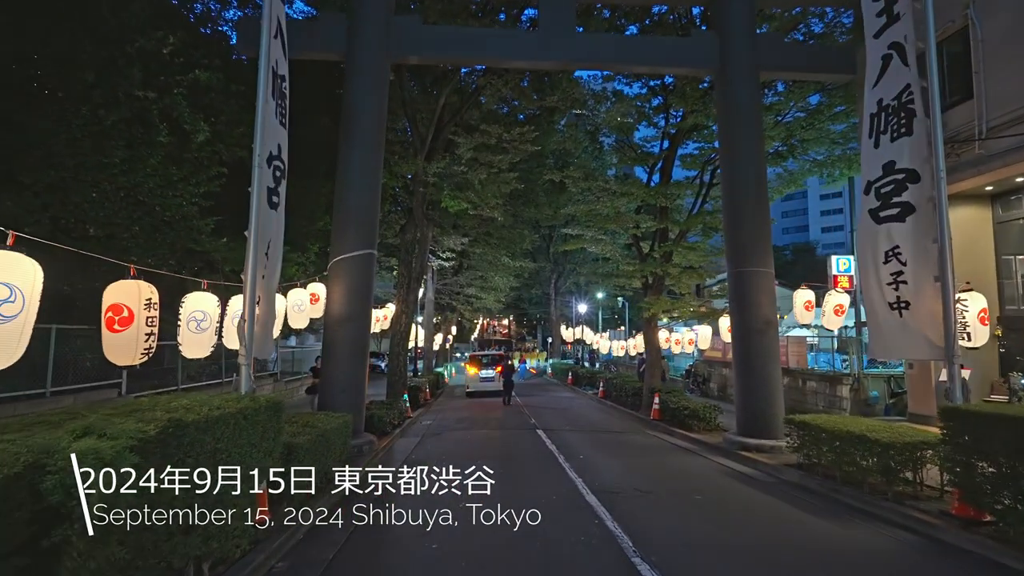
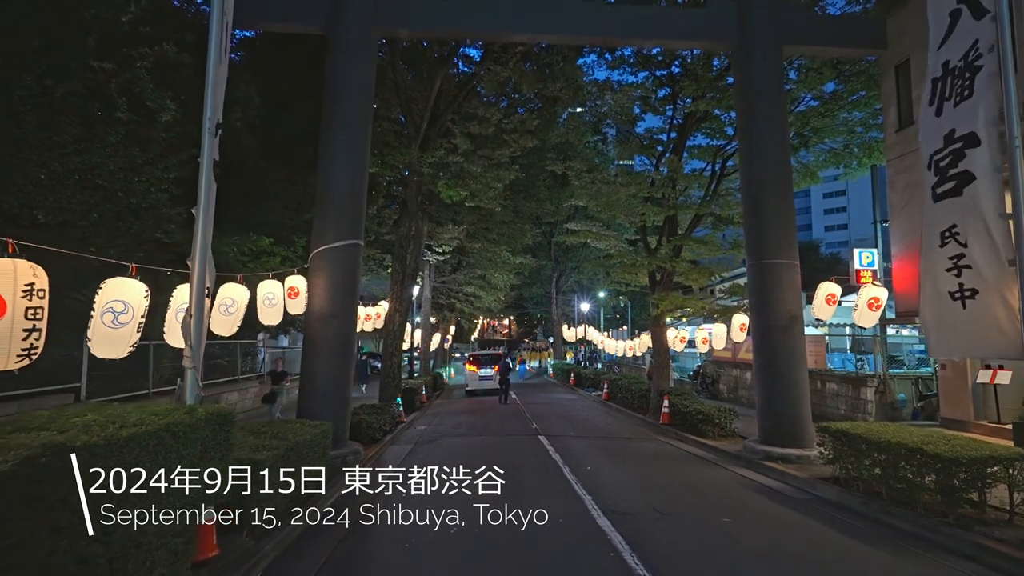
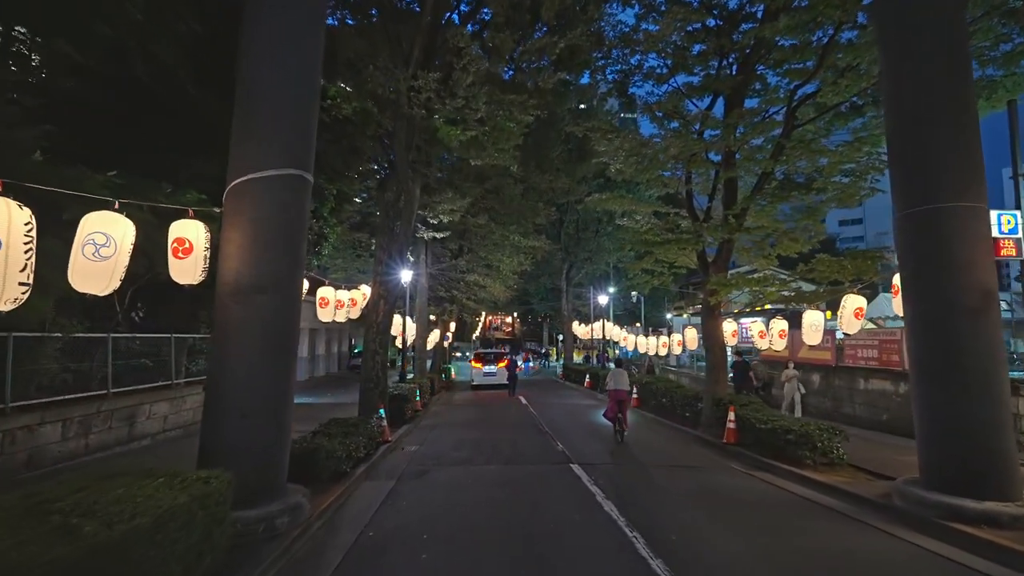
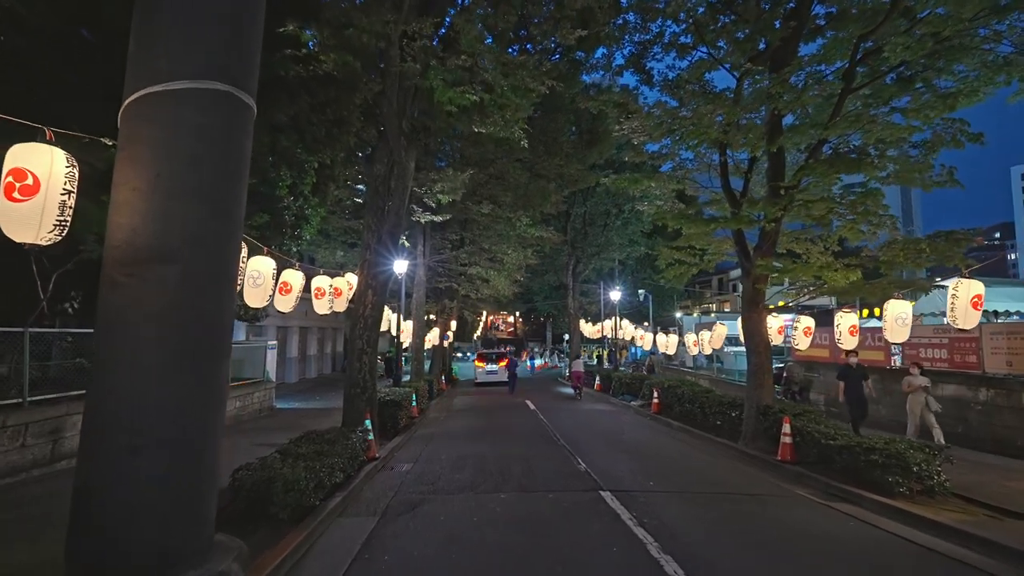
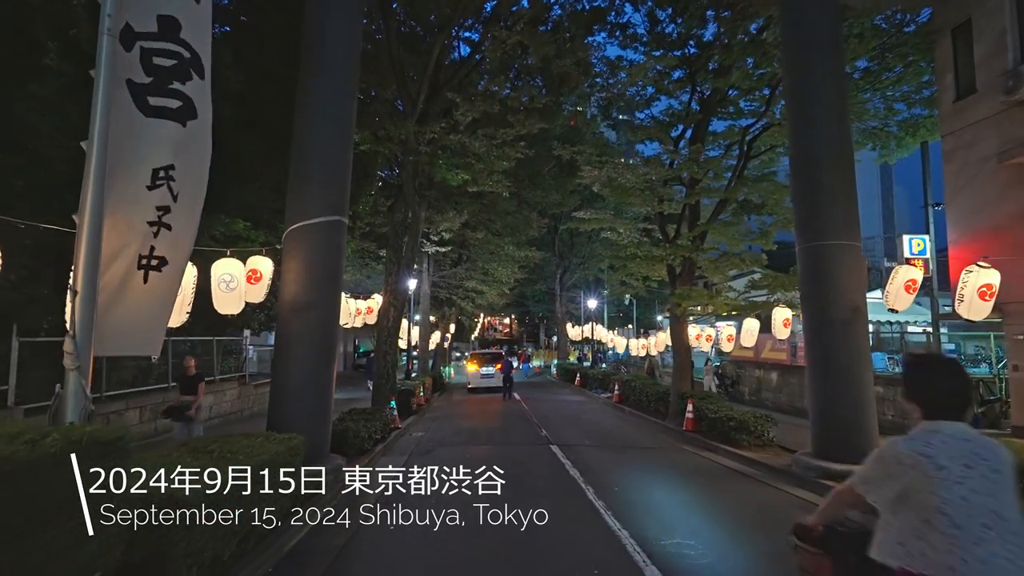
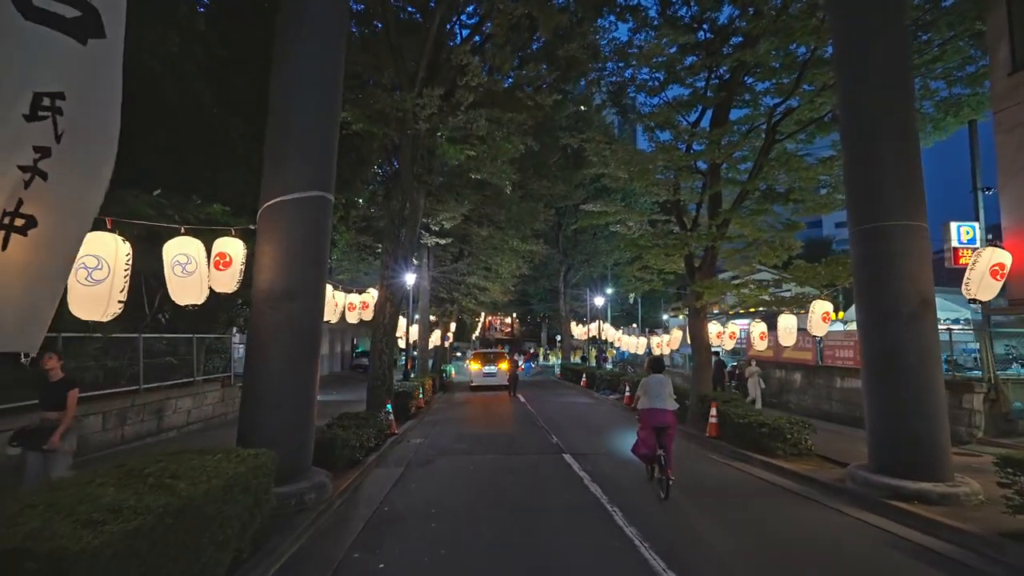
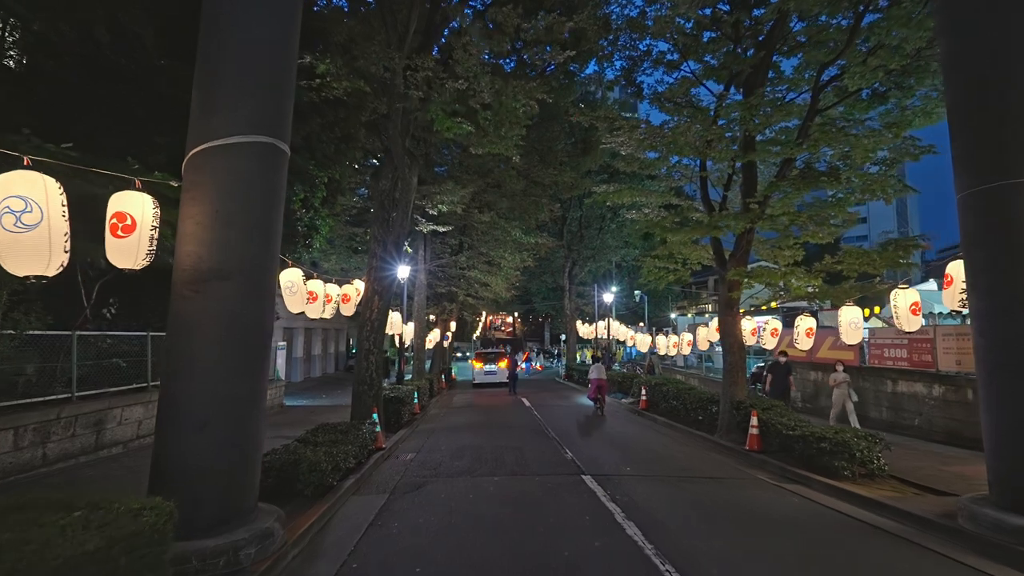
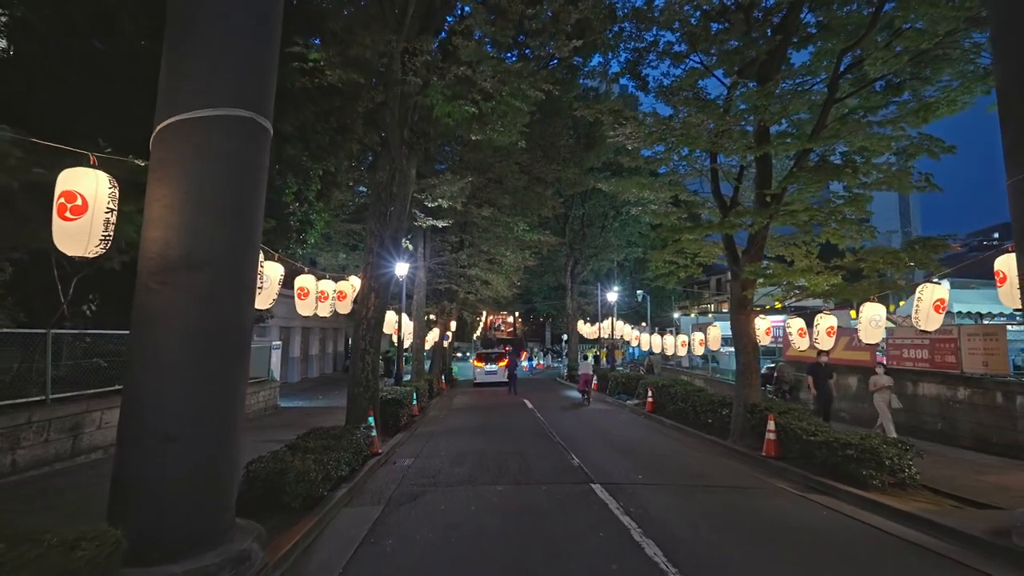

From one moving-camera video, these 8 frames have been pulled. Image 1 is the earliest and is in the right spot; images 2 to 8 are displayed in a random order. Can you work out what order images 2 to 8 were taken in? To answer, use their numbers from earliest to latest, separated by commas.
2, 5, 6, 3, 7, 8, 4
